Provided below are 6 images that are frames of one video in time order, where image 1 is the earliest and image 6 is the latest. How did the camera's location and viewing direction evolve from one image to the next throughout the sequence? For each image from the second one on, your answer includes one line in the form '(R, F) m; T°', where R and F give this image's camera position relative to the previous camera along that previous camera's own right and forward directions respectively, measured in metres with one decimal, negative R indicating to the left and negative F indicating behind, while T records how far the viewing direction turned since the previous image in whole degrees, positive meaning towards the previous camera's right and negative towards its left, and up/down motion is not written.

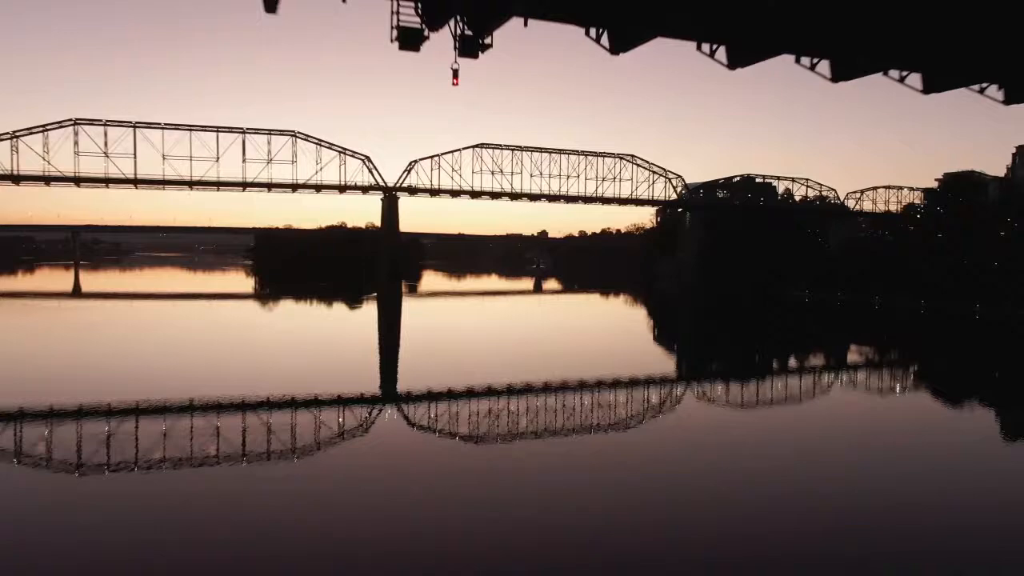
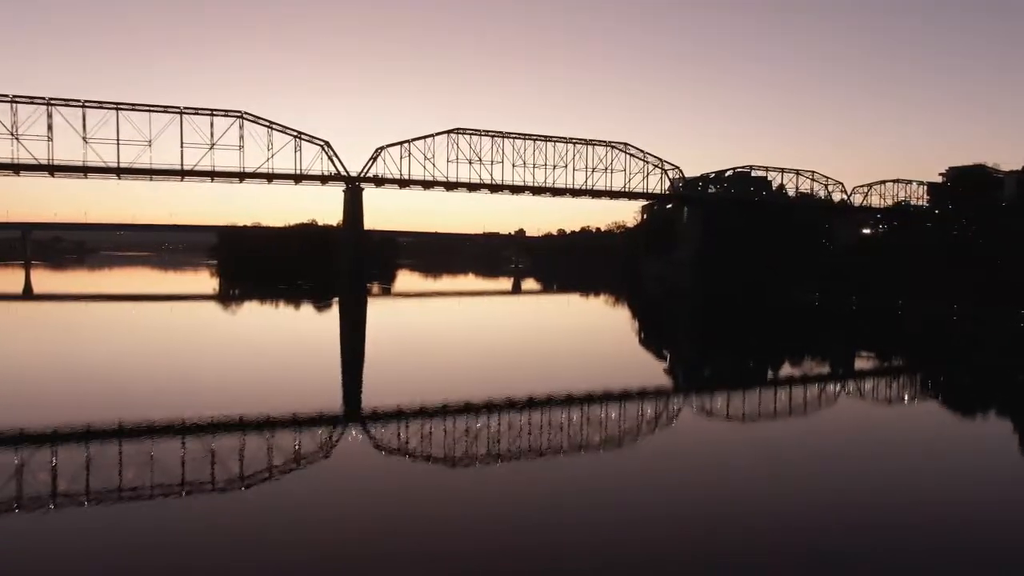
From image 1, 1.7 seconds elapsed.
(-0.1, +2.4) m; +2°
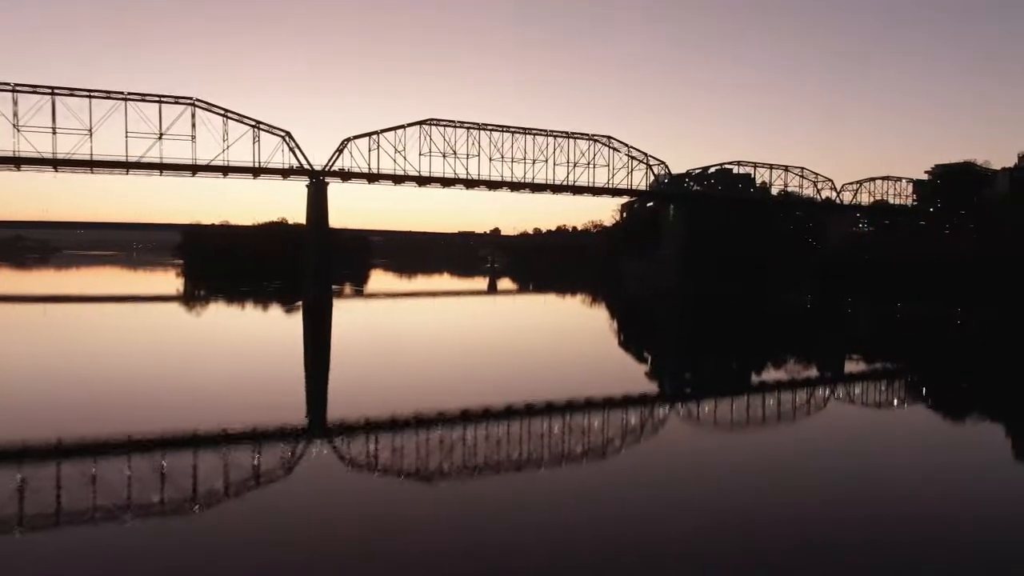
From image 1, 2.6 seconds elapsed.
(0.0, +1.3) m; +2°
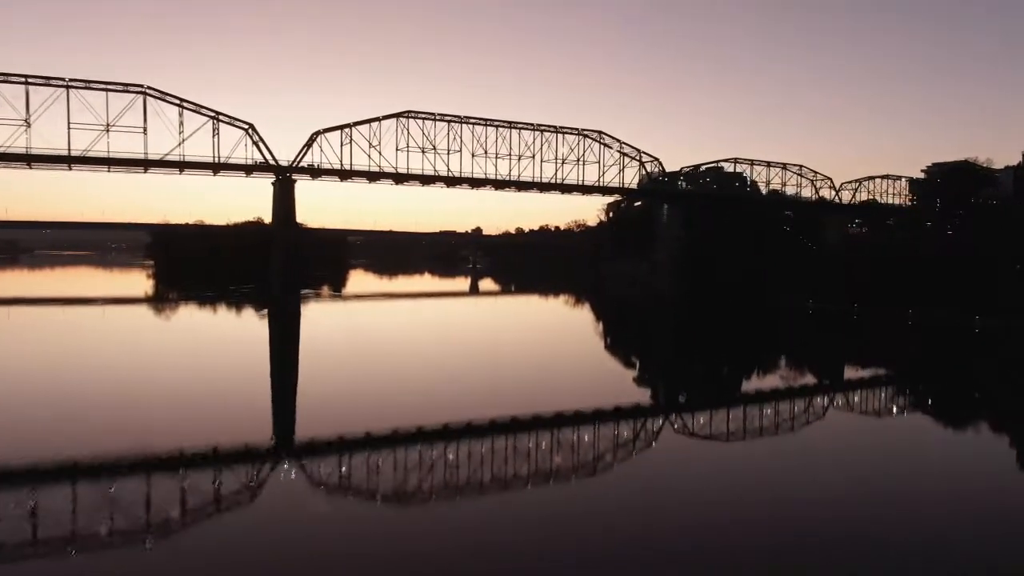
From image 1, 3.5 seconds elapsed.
(-0.1, +1.3) m; +1°
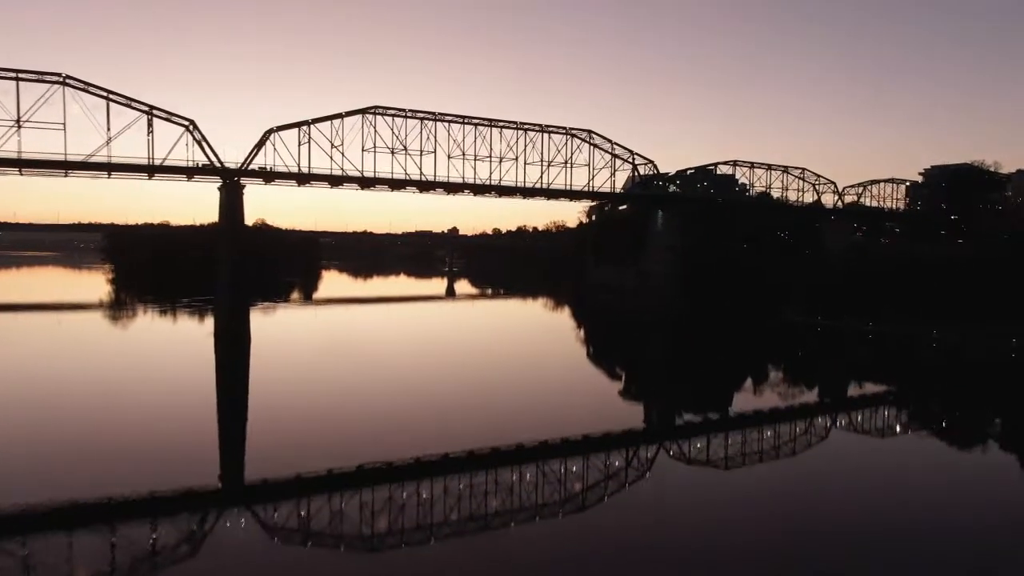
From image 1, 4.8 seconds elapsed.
(-0.1, +1.8) m; +2°
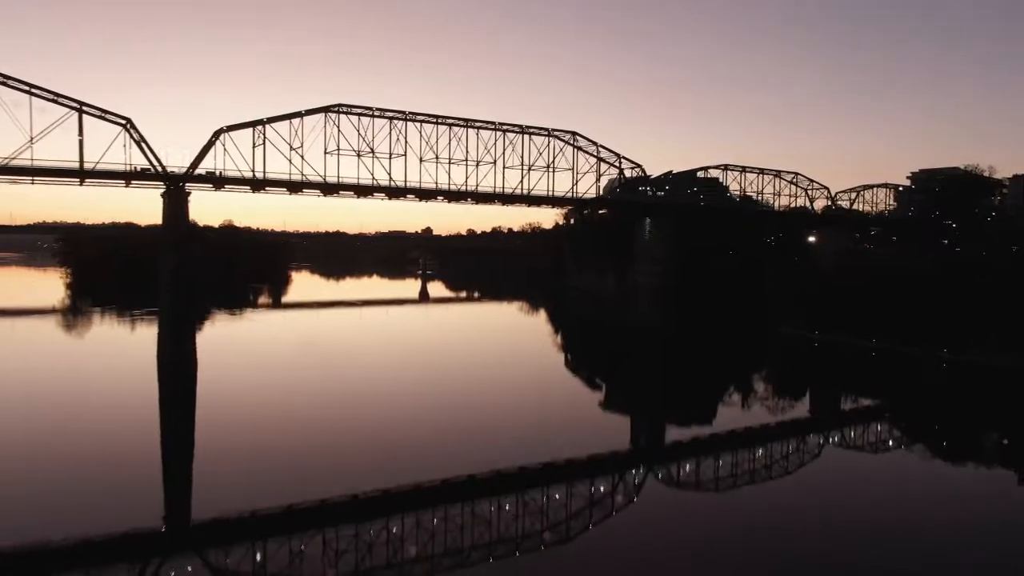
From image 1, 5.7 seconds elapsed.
(-0.1, +1.3) m; +2°
